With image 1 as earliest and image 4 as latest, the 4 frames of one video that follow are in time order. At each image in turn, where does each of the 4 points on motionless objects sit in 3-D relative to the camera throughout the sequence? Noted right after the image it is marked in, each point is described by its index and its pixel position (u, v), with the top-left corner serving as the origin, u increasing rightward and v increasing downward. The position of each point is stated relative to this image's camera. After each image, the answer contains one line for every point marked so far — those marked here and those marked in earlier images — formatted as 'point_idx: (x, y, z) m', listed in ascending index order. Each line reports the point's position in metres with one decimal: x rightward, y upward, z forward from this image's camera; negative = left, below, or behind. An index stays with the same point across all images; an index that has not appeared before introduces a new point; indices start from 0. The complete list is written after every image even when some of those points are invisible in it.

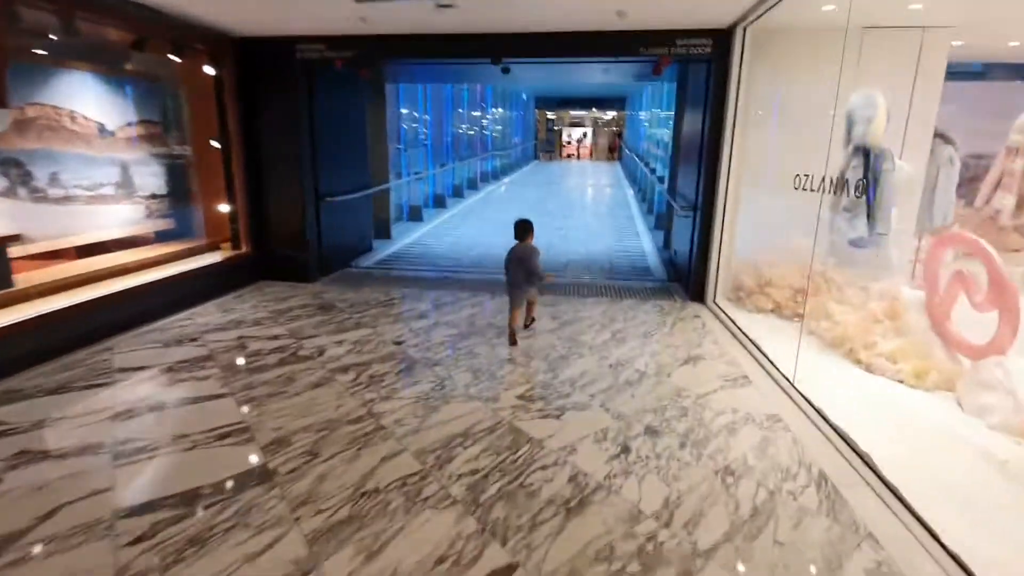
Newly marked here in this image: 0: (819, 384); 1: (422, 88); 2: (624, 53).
0: (+1.2, -0.4, +4.0) m
1: (-1.1, +2.4, +11.9) m
2: (+0.6, +1.3, +5.6) m
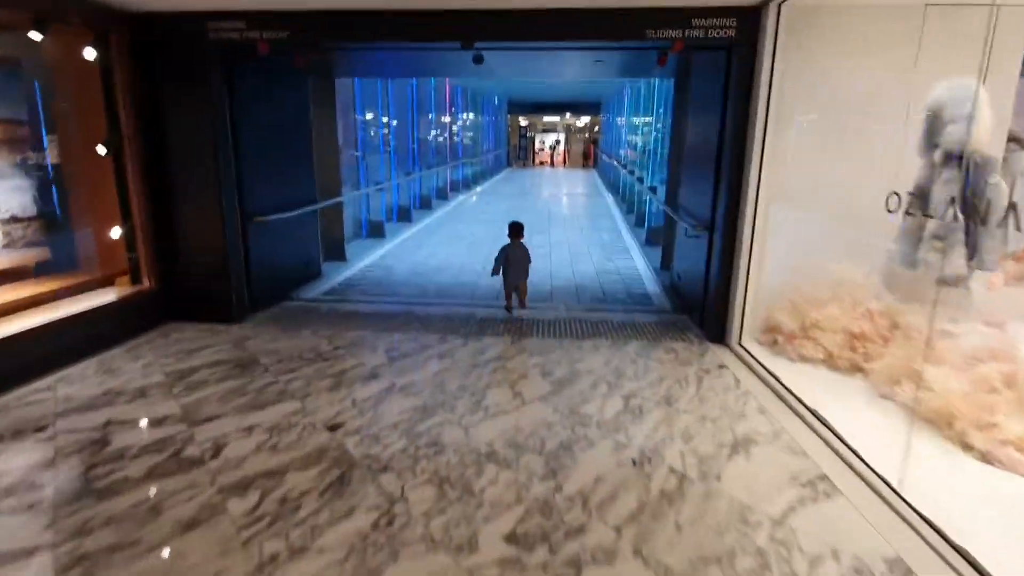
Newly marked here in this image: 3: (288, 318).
0: (+1.2, -0.6, +2.8) m
1: (-1.4, +2.2, +10.7) m
2: (+0.5, +1.1, +4.4) m
3: (-1.2, -0.2, +5.2) m
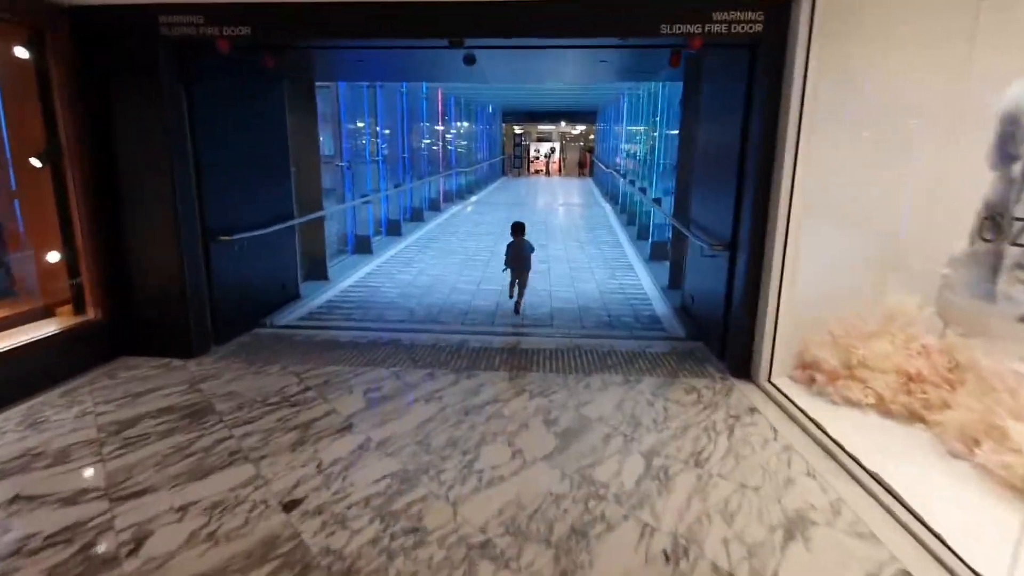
0: (+1.2, -0.7, +2.2) m
1: (-1.4, +2.0, +10.1) m
2: (+0.5, +1.0, +3.8) m
3: (-1.2, -0.3, +4.6) m
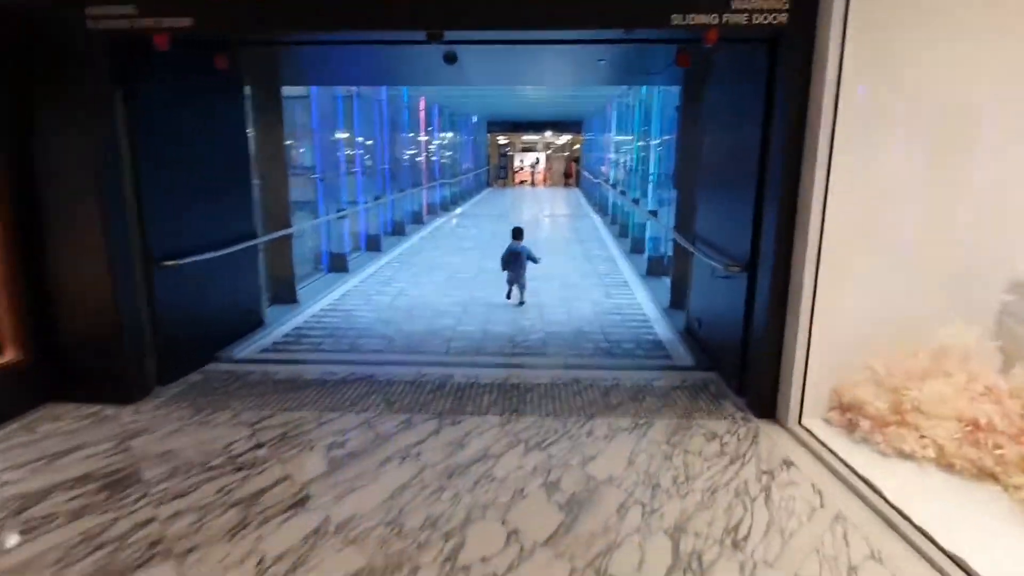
0: (+1.2, -0.8, +1.6) m
1: (-1.6, +1.8, +9.5) m
2: (+0.5, +0.9, +3.2) m
3: (-1.2, -0.4, +4.0) m
